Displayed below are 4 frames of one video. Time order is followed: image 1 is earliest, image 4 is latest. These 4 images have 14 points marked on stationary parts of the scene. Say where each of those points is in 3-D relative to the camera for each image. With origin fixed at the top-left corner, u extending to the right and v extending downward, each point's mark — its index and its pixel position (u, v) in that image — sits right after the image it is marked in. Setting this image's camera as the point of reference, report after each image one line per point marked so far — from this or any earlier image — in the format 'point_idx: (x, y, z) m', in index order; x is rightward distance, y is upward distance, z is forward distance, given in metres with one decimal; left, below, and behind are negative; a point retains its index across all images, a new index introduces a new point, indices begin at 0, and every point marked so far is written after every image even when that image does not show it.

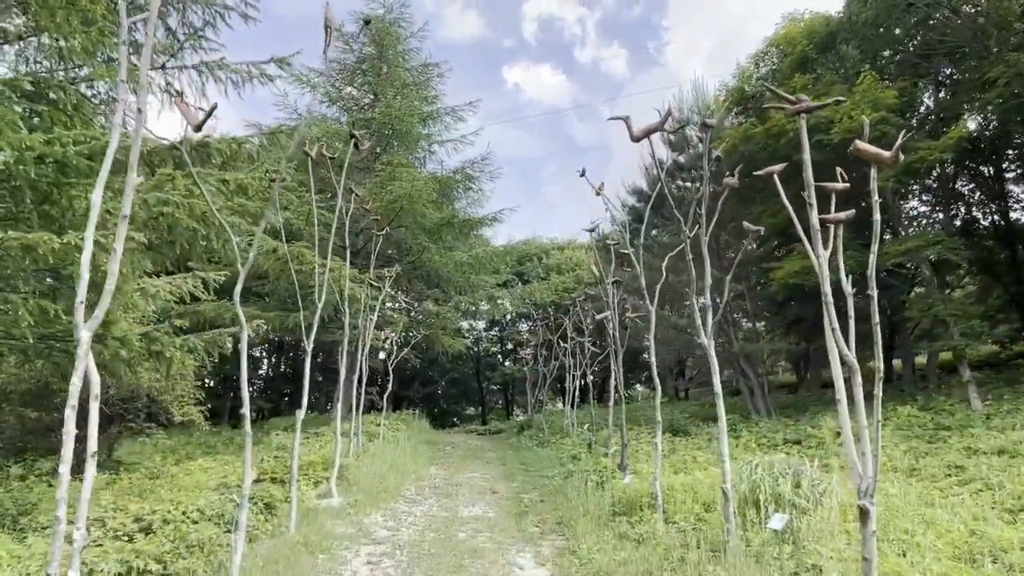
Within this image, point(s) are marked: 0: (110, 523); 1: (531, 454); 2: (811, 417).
0: (-3.0, -1.7, +4.4) m
1: (+0.3, -2.6, +9.3) m
2: (+4.9, -2.1, +9.7) m
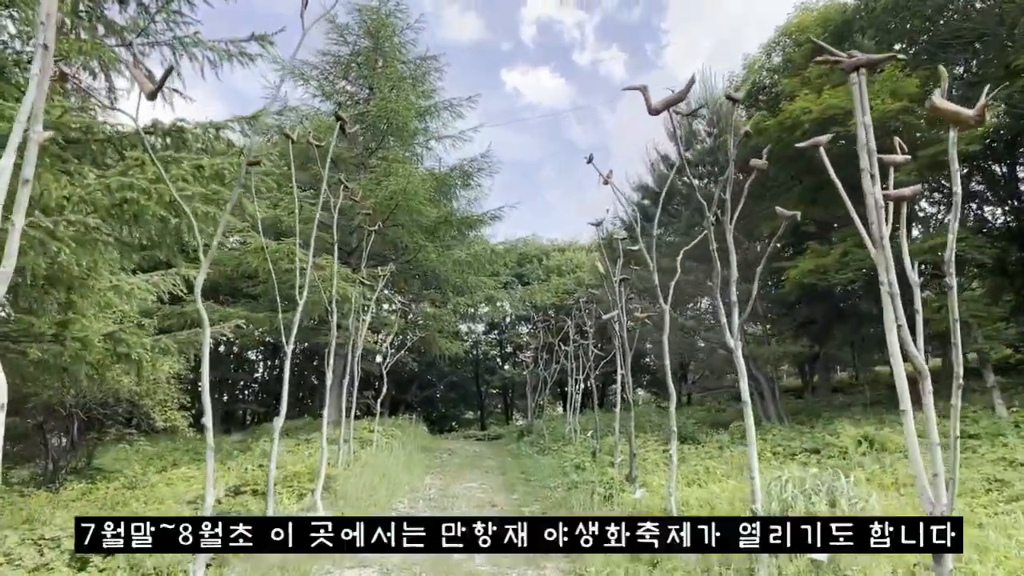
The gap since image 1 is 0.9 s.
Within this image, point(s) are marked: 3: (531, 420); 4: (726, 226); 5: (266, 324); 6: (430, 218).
0: (-3.0, -1.7, +3.9) m
1: (+0.3, -2.6, +8.9) m
2: (+4.9, -2.1, +9.2) m
3: (+0.5, -3.6, +16.0) m
4: (+1.3, +0.4, +3.7) m
5: (-4.3, -0.6, +10.4) m
6: (-1.6, +1.4, +11.4) m
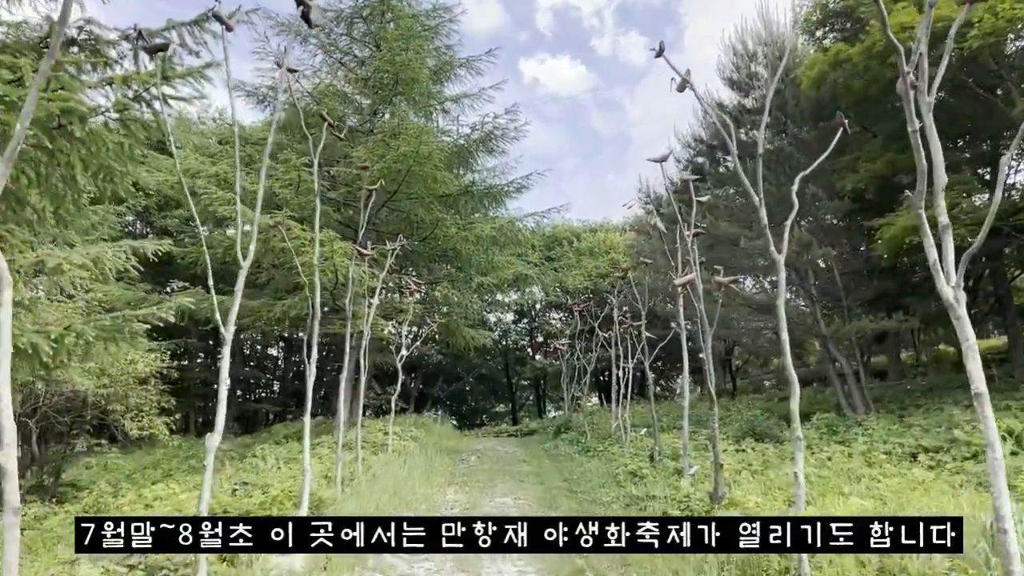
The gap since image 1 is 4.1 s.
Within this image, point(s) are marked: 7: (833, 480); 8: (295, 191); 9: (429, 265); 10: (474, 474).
0: (-2.7, -1.5, +2.7) m
1: (+0.8, -2.3, +7.5) m
2: (+5.4, -1.6, +7.6) m
3: (+1.4, -3.1, +14.6) m
4: (+1.5, +0.7, +2.2) m
5: (-3.8, -0.4, +9.1) m
6: (-1.1, +1.7, +10.0) m
7: (+2.7, -1.6, +5.0) m
8: (-3.2, +1.5, +8.8) m
9: (-1.6, +0.5, +11.3) m
10: (-0.5, -2.4, +7.6) m
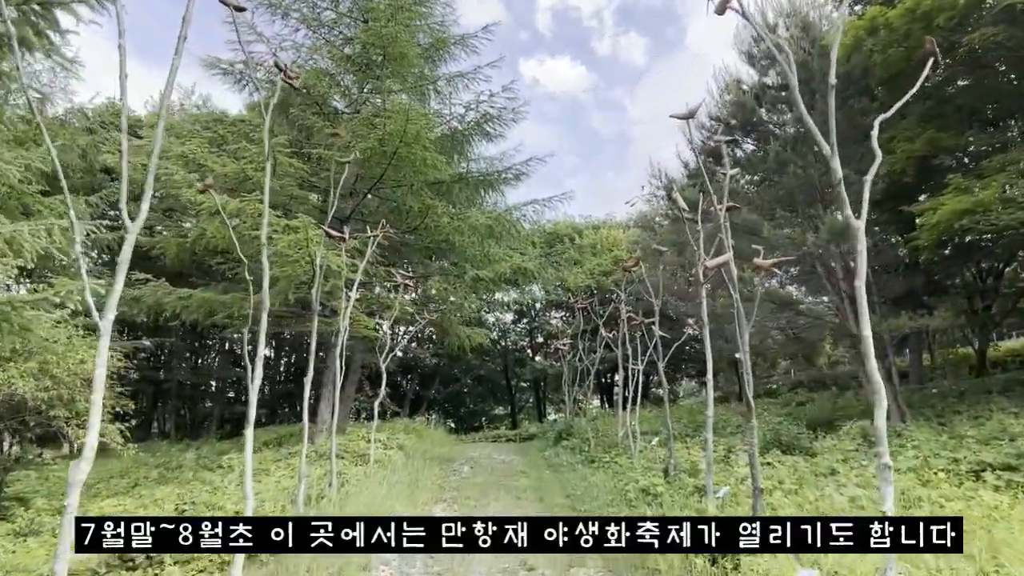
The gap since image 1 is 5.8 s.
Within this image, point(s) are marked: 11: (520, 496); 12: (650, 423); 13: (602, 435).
0: (-2.8, -1.4, +1.9) m
1: (+0.7, -2.2, +6.7) m
2: (+5.4, -1.5, +6.8) m
3: (+1.3, -3.0, +13.8) m
4: (+1.4, +0.8, +1.4) m
5: (-3.8, -0.3, +8.3) m
6: (-1.1, +1.8, +9.2) m
7: (+2.7, -1.5, +4.2) m
8: (-3.3, +1.6, +8.0) m
9: (-1.6, +0.5, +10.5) m
10: (-0.5, -2.3, +6.8) m
11: (+0.1, -2.2, +6.3) m
12: (+2.4, -2.4, +10.3) m
13: (+1.5, -2.5, +9.9) m
